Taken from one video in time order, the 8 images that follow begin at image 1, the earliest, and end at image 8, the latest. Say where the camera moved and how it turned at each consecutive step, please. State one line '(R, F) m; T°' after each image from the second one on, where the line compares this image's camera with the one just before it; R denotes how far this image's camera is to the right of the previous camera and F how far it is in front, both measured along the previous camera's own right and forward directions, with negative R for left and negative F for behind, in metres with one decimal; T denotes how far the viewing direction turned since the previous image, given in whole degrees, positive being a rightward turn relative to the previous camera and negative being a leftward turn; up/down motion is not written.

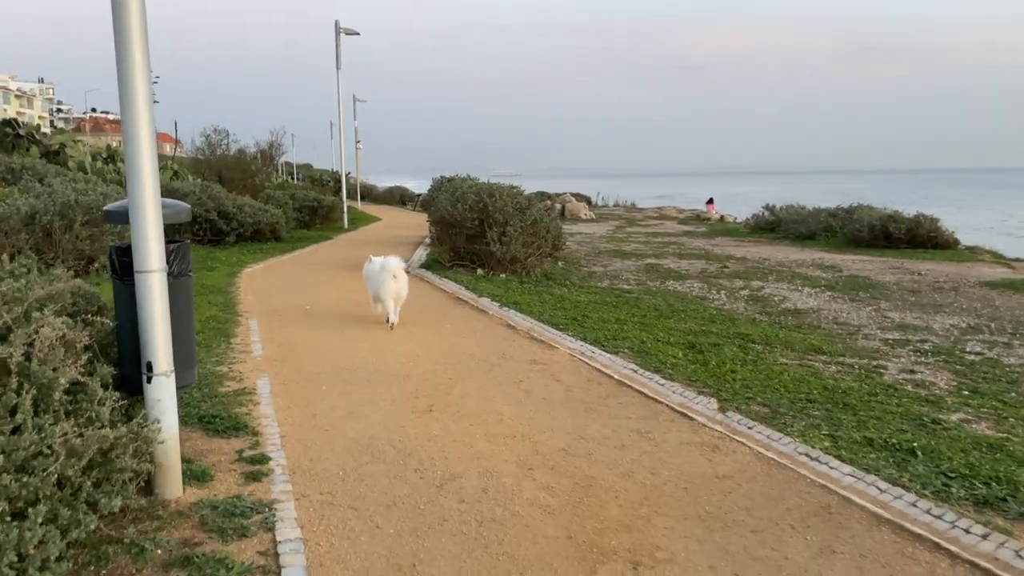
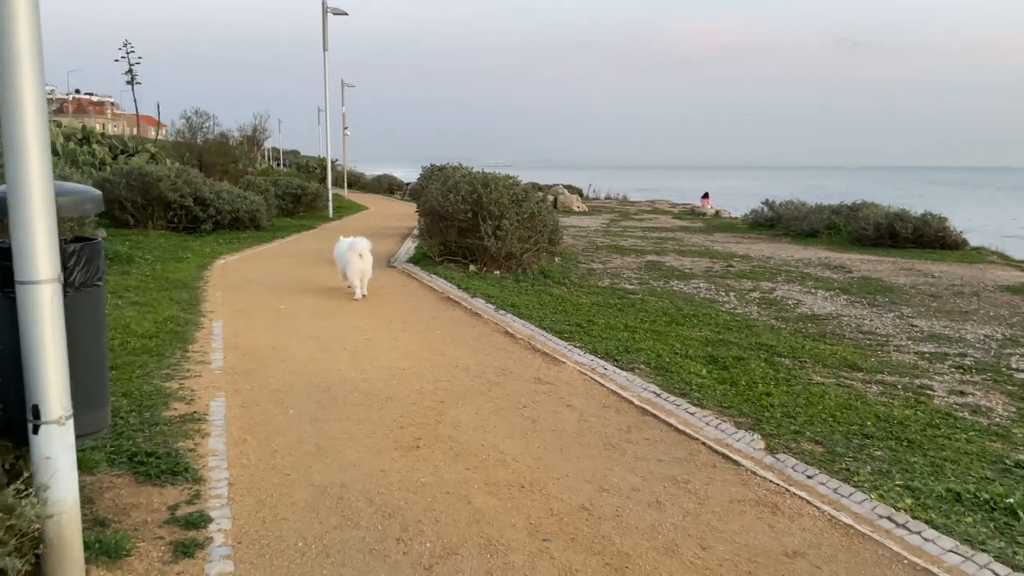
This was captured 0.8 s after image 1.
(-0.1, +1.0) m; +1°
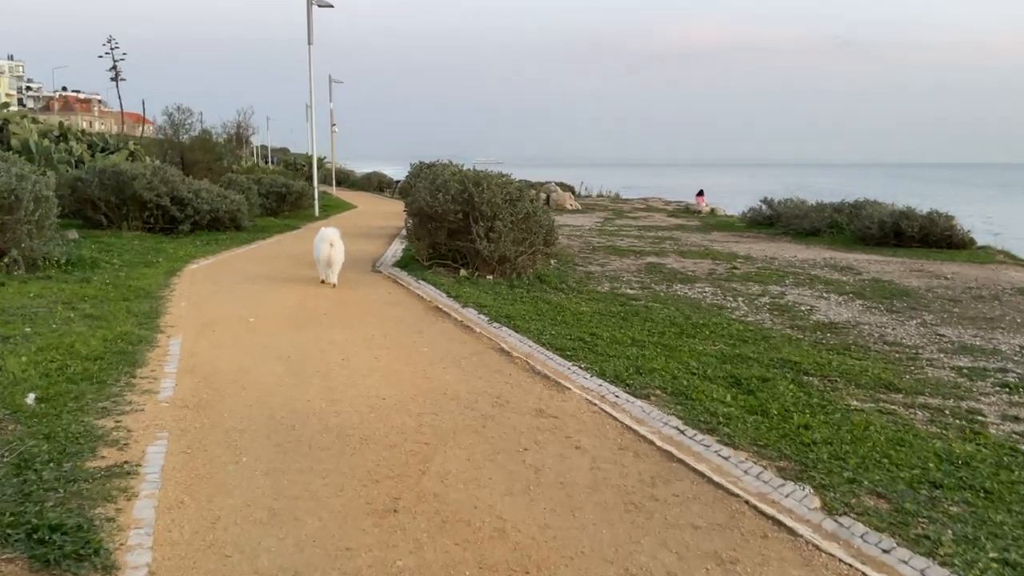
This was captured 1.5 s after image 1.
(0.0, +0.9) m; +1°
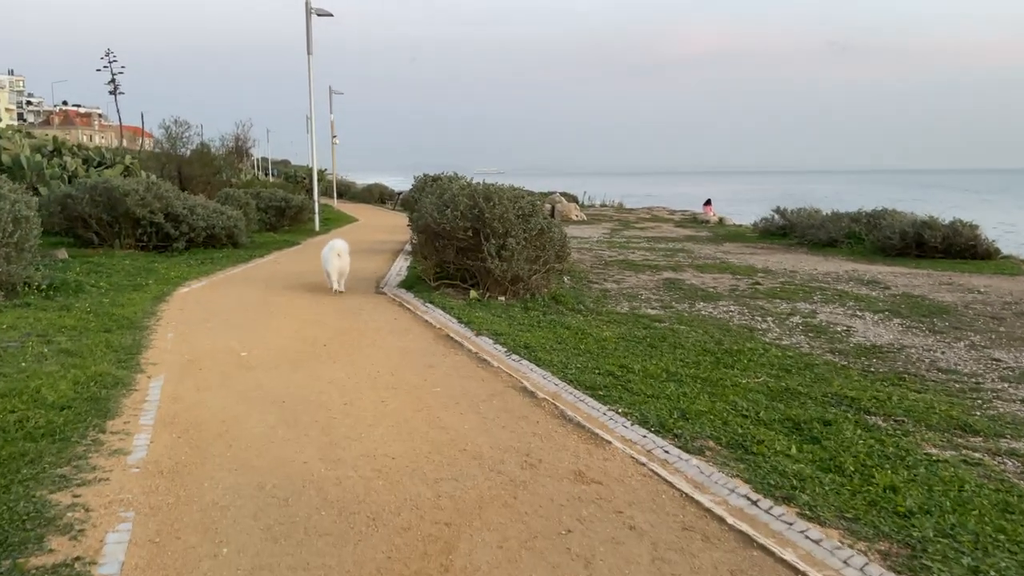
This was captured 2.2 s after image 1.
(-0.2, +0.8) m; 0°
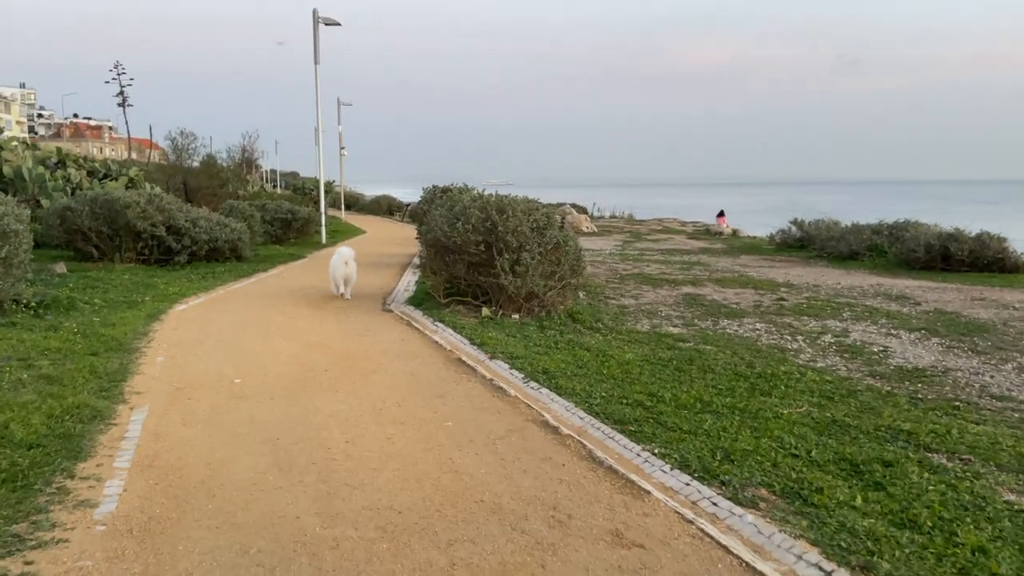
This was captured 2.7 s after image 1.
(-0.1, +0.6) m; -1°
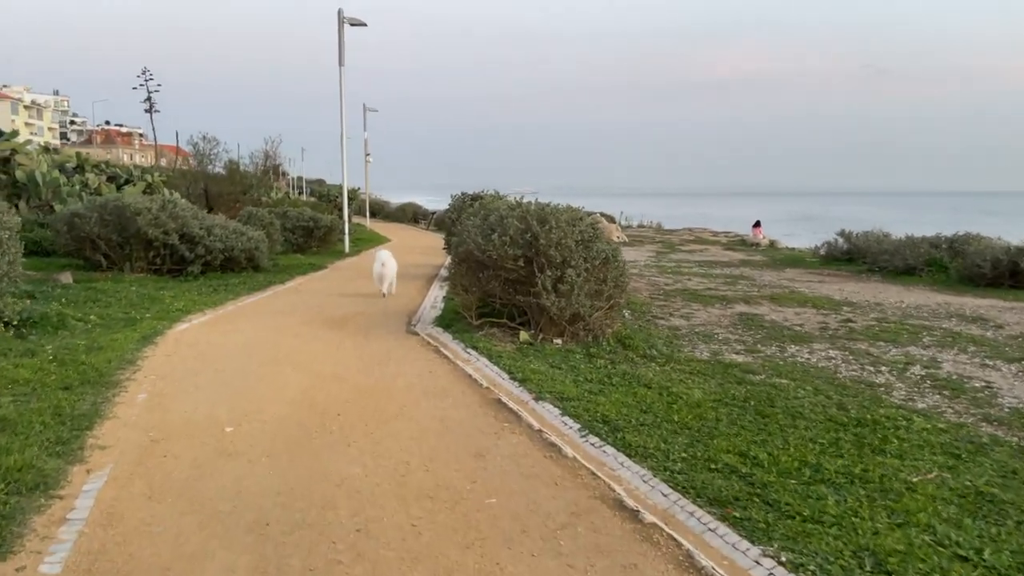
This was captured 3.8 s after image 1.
(-0.2, +1.3) m; -2°
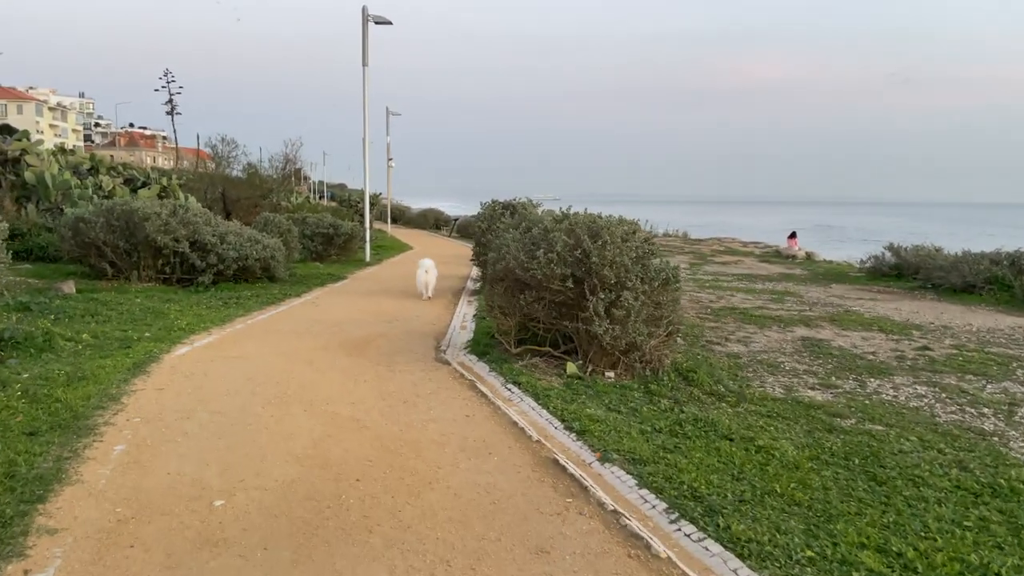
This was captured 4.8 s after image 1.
(-0.3, +1.2) m; -1°
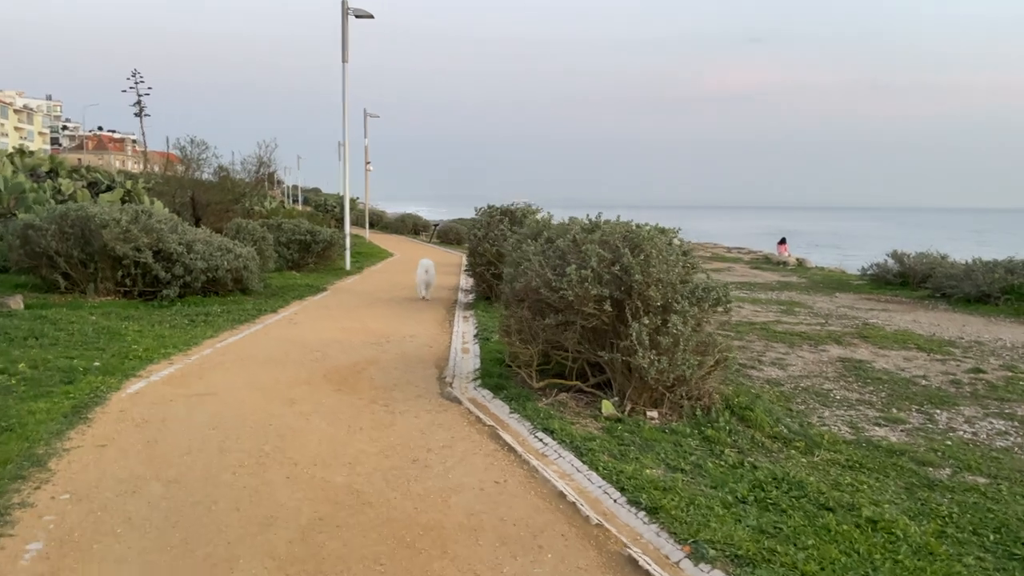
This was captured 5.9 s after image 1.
(-0.4, +1.3) m; +2°
